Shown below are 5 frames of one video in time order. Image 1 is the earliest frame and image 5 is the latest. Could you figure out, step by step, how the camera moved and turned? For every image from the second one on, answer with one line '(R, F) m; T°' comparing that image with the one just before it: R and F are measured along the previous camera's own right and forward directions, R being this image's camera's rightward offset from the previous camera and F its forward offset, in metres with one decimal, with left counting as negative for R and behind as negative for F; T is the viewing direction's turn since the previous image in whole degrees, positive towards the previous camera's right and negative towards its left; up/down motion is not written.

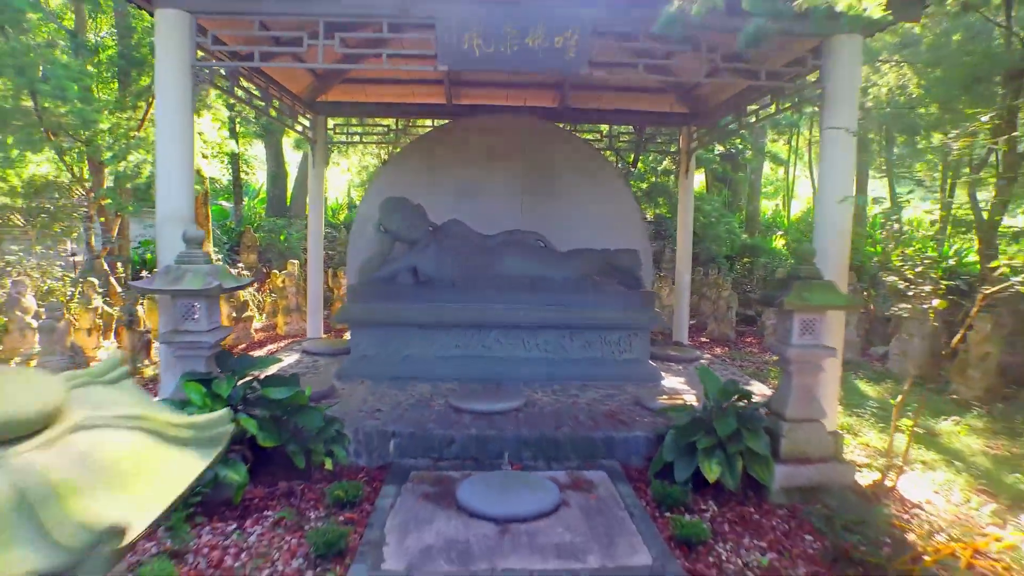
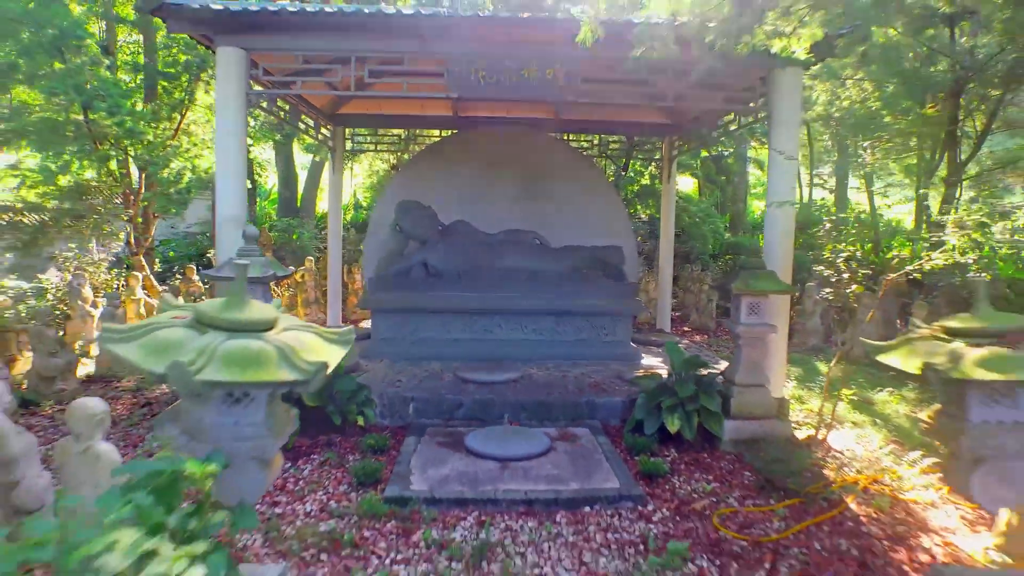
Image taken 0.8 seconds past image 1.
(0.0, -0.7) m; 0°
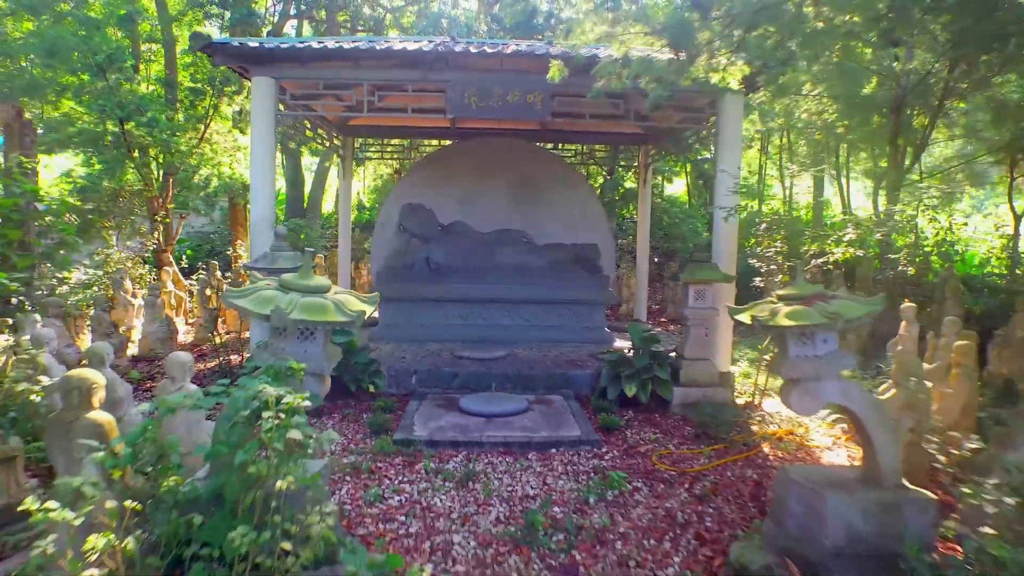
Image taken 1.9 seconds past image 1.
(+0.1, -0.8) m; 0°
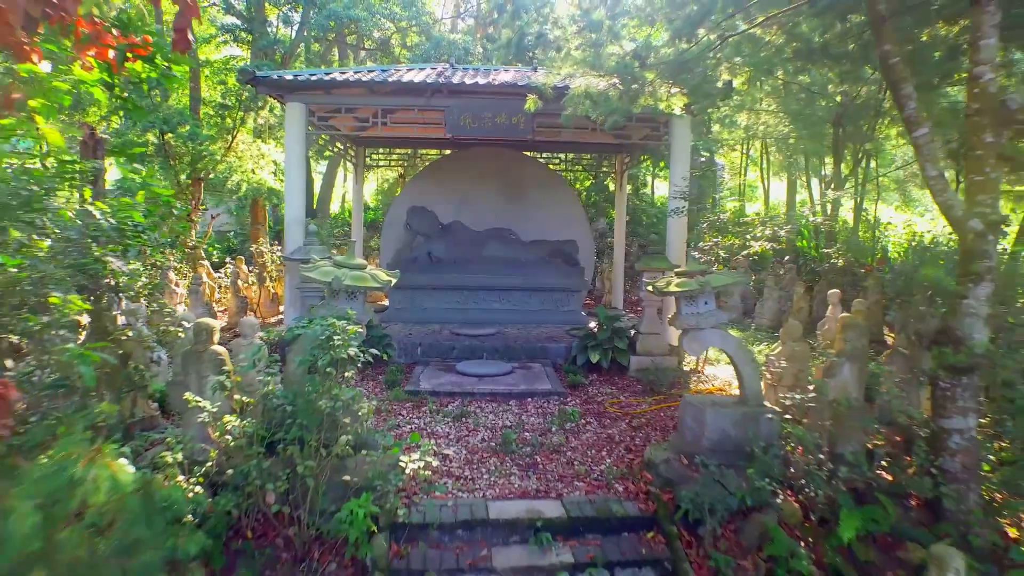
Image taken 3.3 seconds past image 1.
(+0.1, -1.1) m; 0°
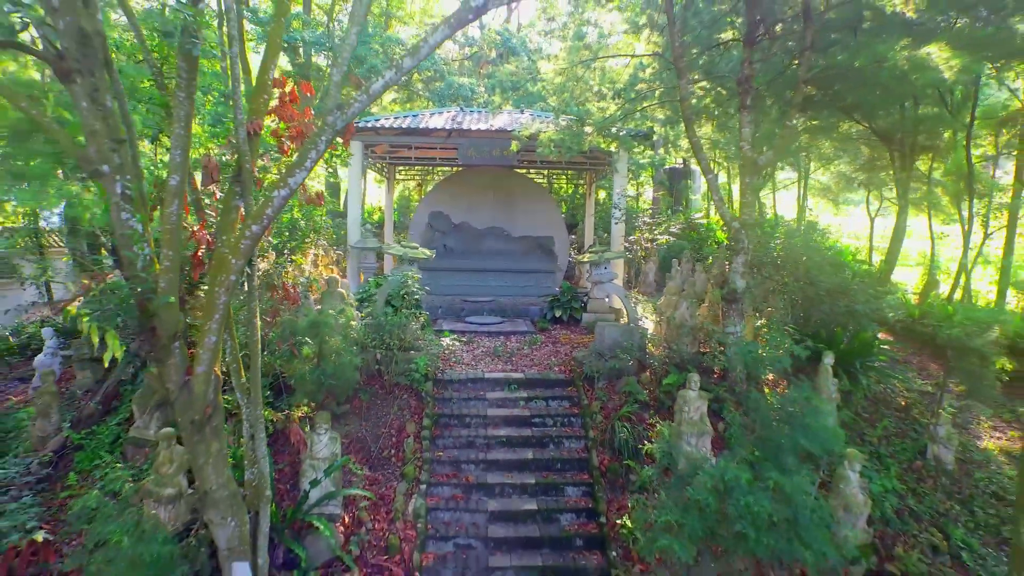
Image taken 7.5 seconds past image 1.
(+0.1, -2.8) m; 0°
